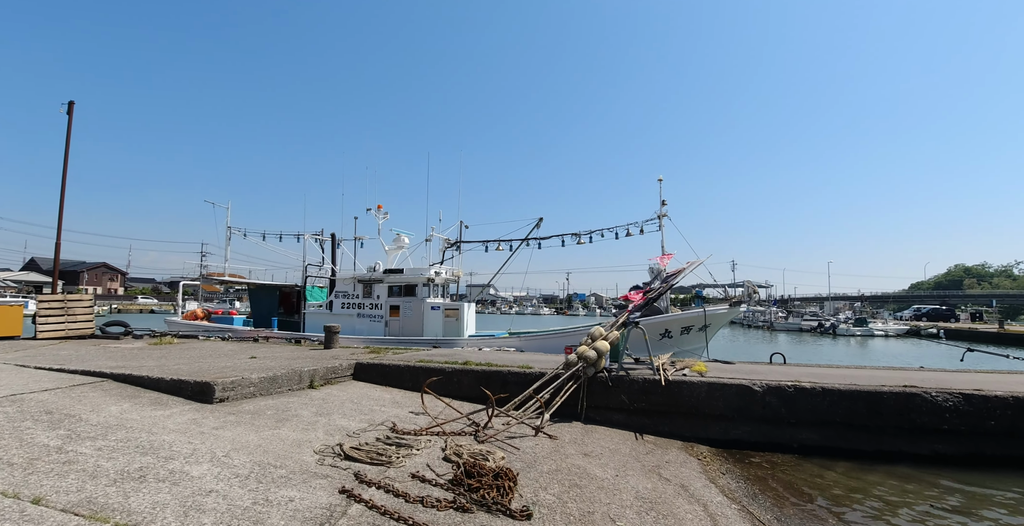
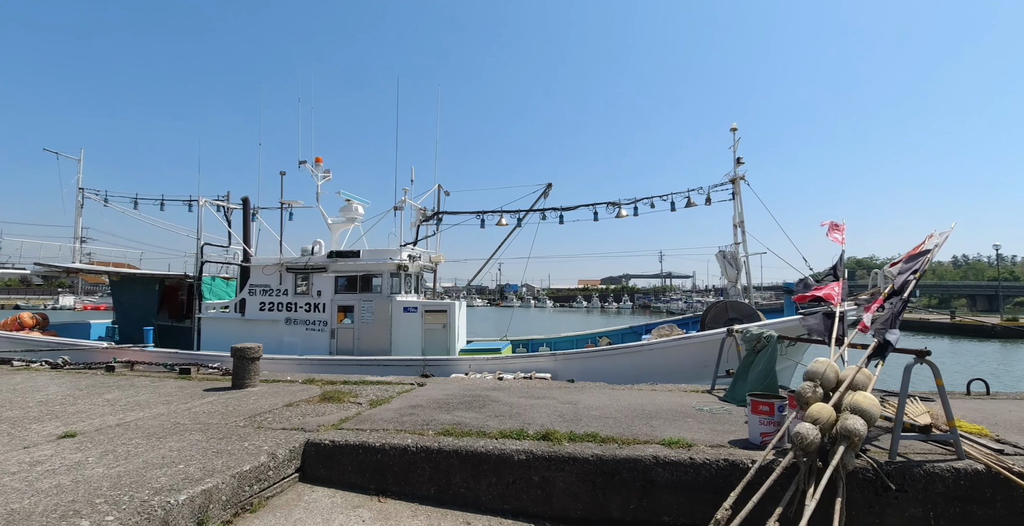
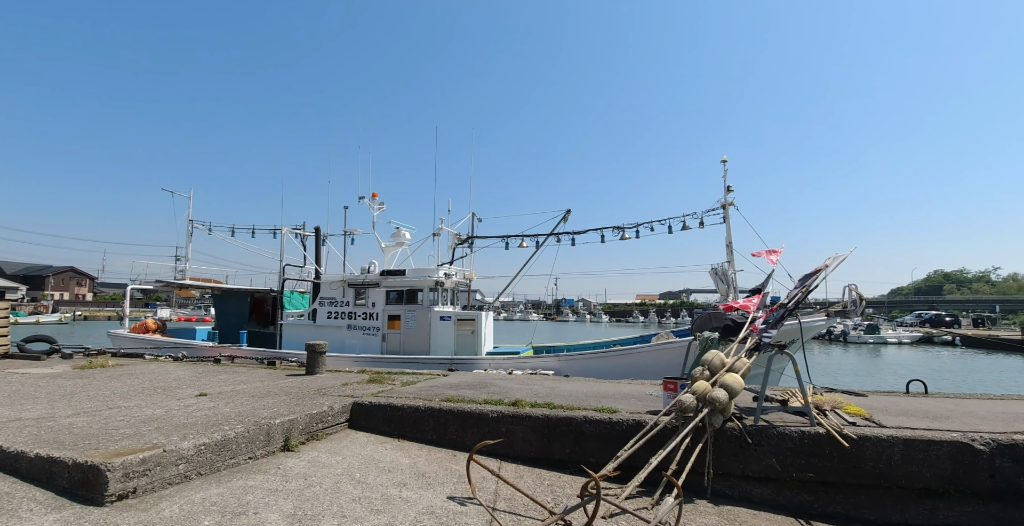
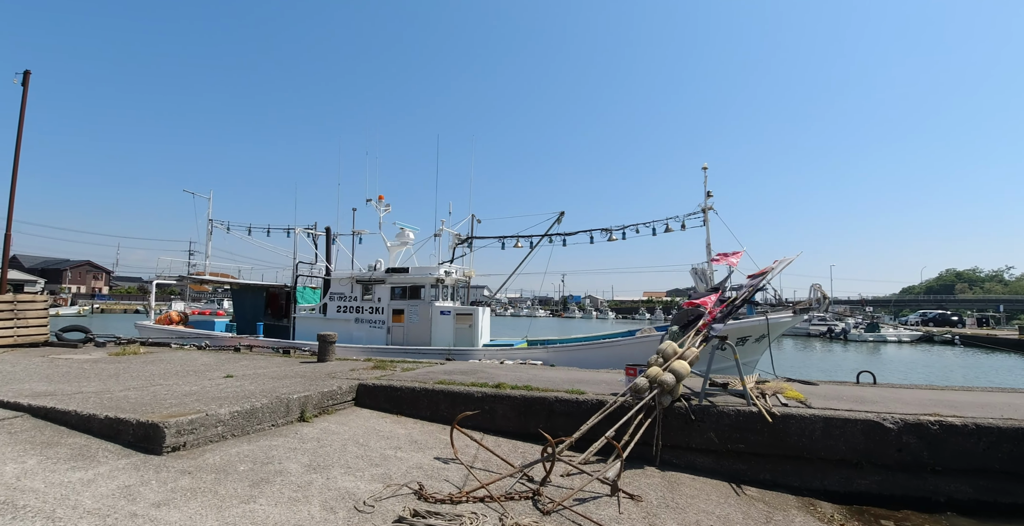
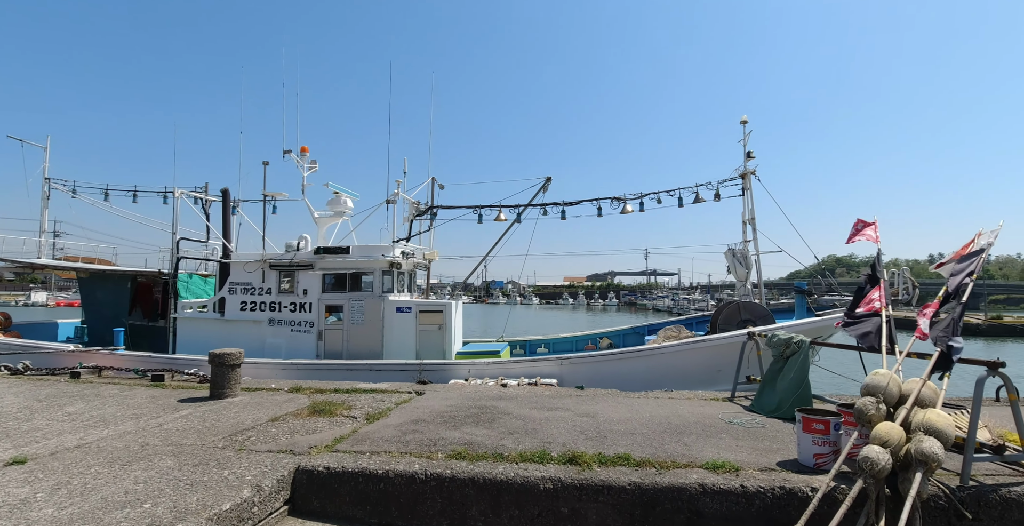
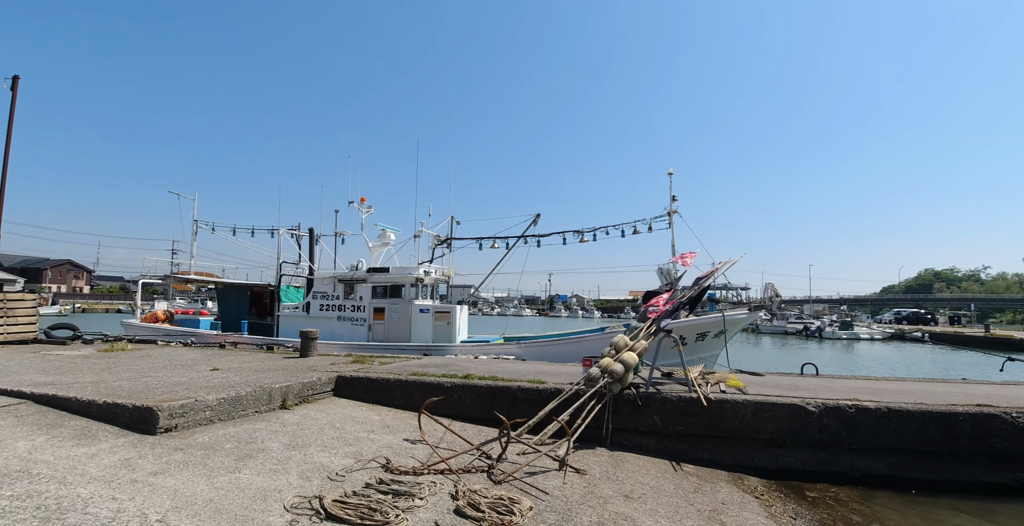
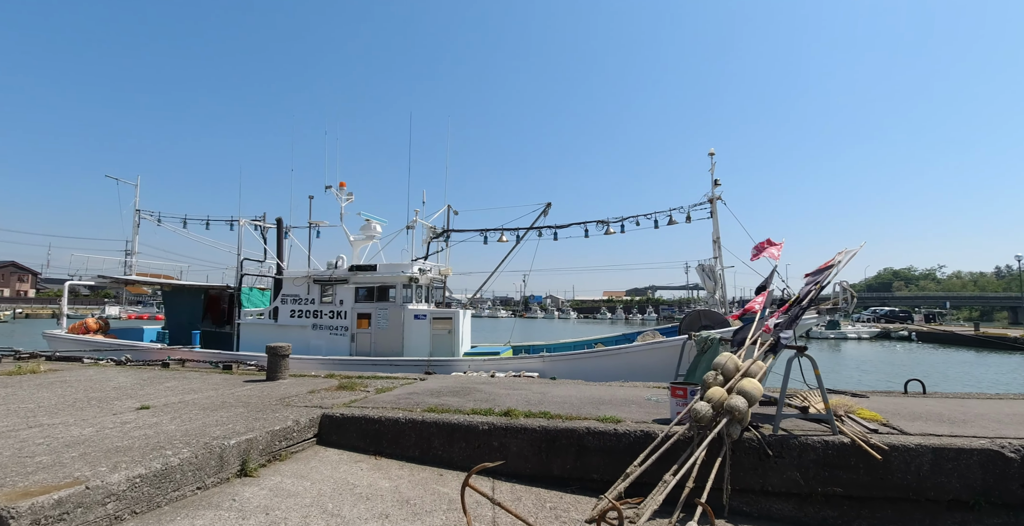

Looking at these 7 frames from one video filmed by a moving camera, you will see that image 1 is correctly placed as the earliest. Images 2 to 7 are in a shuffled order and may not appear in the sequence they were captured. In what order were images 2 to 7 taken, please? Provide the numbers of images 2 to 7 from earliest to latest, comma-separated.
6, 4, 3, 7, 2, 5
